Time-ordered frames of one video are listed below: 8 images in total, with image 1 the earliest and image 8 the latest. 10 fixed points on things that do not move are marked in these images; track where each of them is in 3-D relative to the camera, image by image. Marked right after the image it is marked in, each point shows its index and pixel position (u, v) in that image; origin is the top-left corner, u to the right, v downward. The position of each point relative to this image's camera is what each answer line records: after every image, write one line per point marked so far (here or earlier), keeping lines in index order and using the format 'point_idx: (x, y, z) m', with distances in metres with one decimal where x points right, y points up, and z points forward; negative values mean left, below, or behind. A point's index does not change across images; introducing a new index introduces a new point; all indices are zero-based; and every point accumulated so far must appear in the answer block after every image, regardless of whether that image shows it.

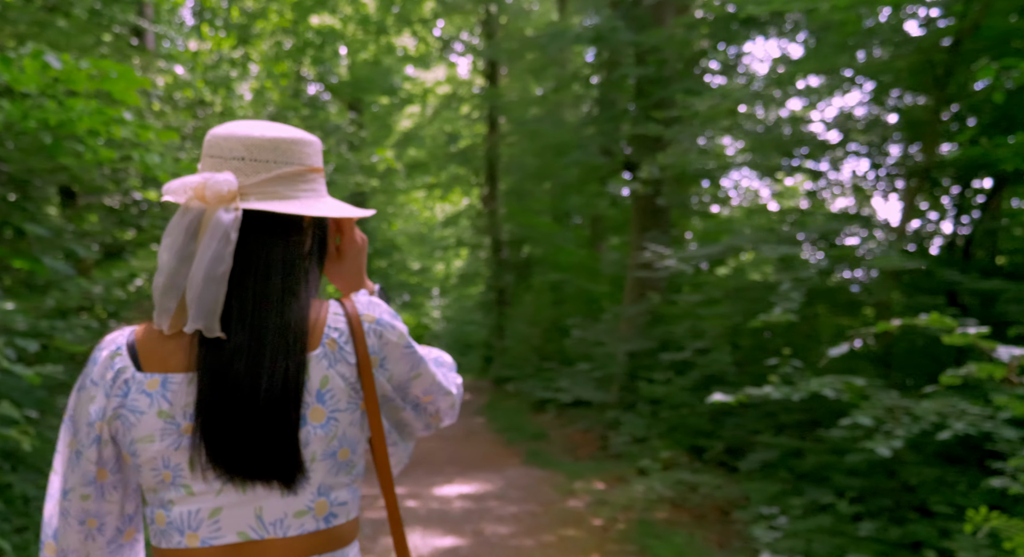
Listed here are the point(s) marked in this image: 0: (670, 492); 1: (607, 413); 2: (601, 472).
0: (+1.2, -1.7, +6.5) m
1: (+1.0, -1.5, +9.3) m
2: (+0.8, -1.7, +7.5) m
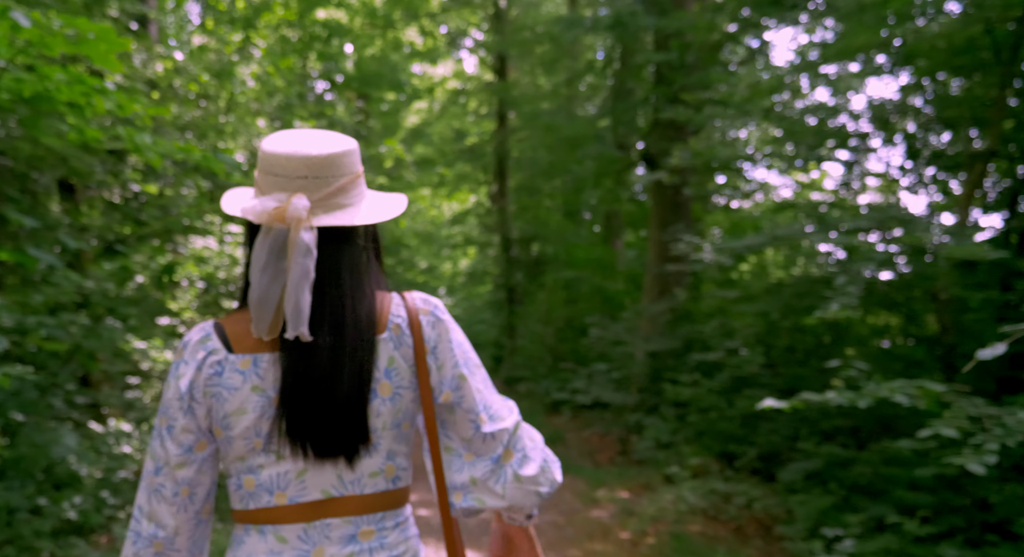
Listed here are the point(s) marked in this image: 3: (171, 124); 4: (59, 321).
0: (+1.4, -1.6, +6.1) m
1: (+1.2, -1.5, +8.9) m
2: (+1.0, -1.7, +7.1) m
3: (-3.2, +1.4, +7.9) m
4: (-3.0, -0.3, +5.5) m
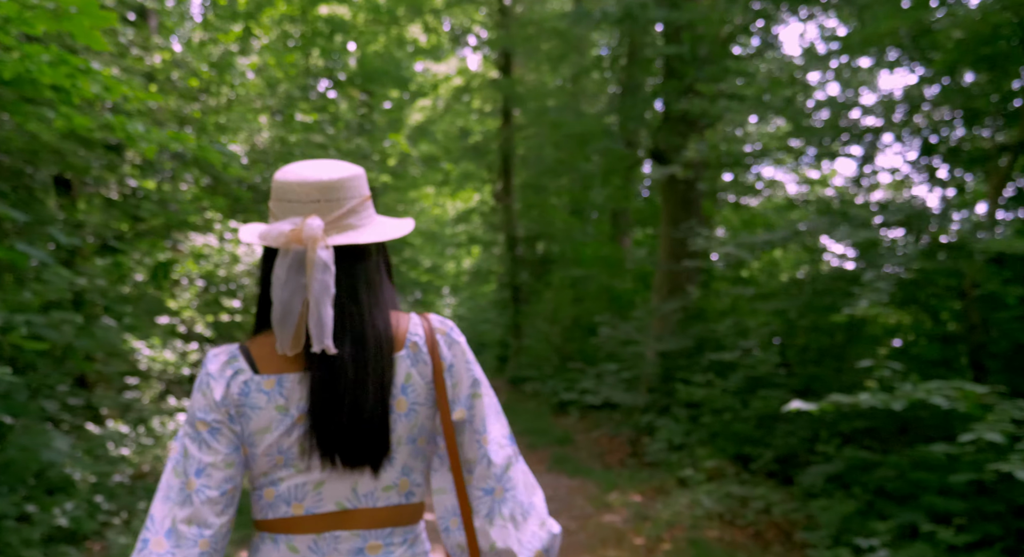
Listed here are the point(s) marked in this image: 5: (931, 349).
0: (+1.5, -1.6, +5.9) m
1: (+1.3, -1.4, +8.7) m
2: (+1.0, -1.7, +6.9) m
3: (-3.1, +1.5, +7.7) m
4: (-2.9, -0.3, +5.4) m
5: (+3.0, -0.5, +6.0) m
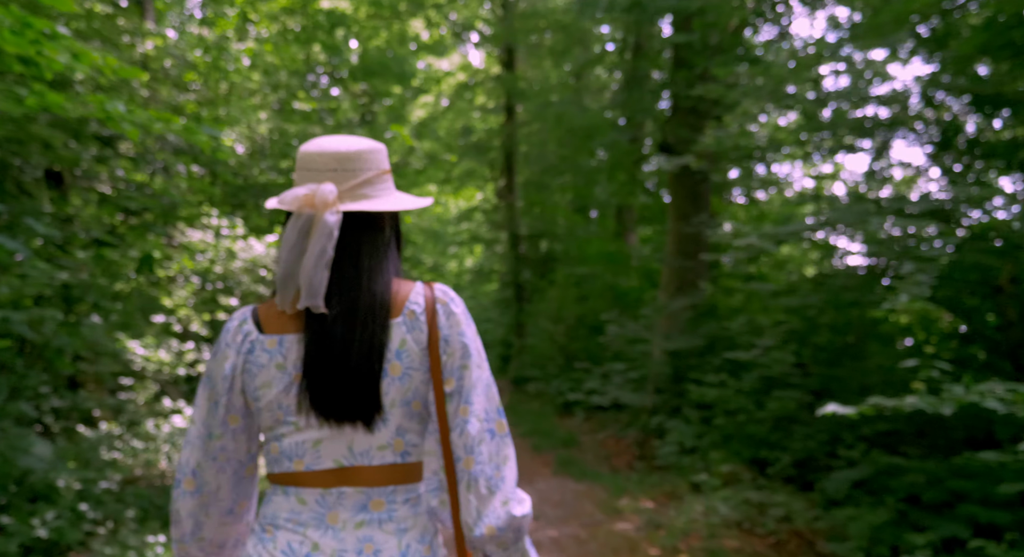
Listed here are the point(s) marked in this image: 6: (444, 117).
0: (+1.5, -1.6, +5.6) m
1: (+1.3, -1.4, +8.4) m
2: (+1.1, -1.6, +6.6) m
3: (-3.1, +1.5, +7.4) m
4: (-2.9, -0.2, +5.1) m
5: (+3.0, -0.5, +5.7) m
6: (-1.4, +3.3, +16.9) m
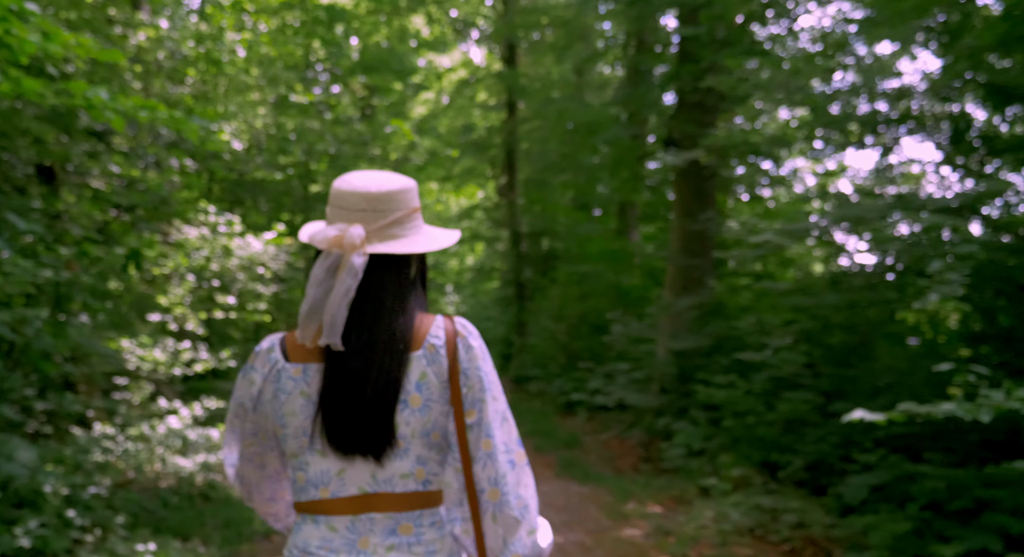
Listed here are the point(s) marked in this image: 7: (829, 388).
0: (+1.5, -1.6, +5.4) m
1: (+1.3, -1.4, +8.3) m
2: (+1.1, -1.6, +6.4) m
3: (-3.1, +1.5, +7.2) m
4: (-2.9, -0.2, +4.9) m
5: (+3.1, -0.5, +5.6) m
6: (-1.3, +3.3, +16.7) m
7: (+2.4, -0.8, +6.4) m
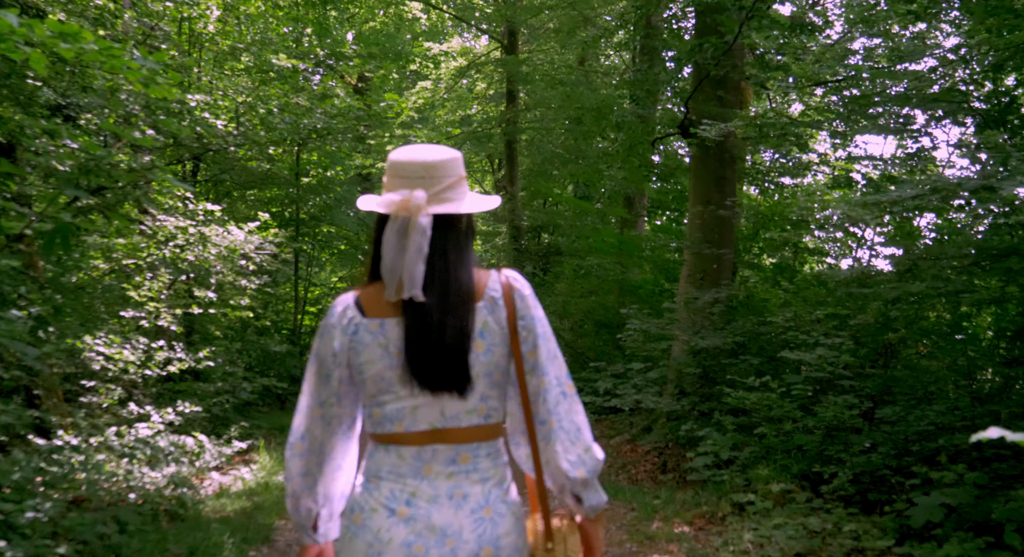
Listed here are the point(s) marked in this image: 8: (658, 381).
0: (+1.6, -1.5, +4.7) m
1: (+1.4, -1.3, +7.6) m
2: (+1.1, -1.6, +5.7) m
3: (-3.0, +1.6, +6.5) m
4: (-2.8, -0.2, +4.2) m
5: (+3.1, -0.4, +4.9) m
6: (-1.3, +3.4, +16.0) m
7: (+2.5, -0.8, +5.7) m
8: (+1.4, -1.0, +8.0) m
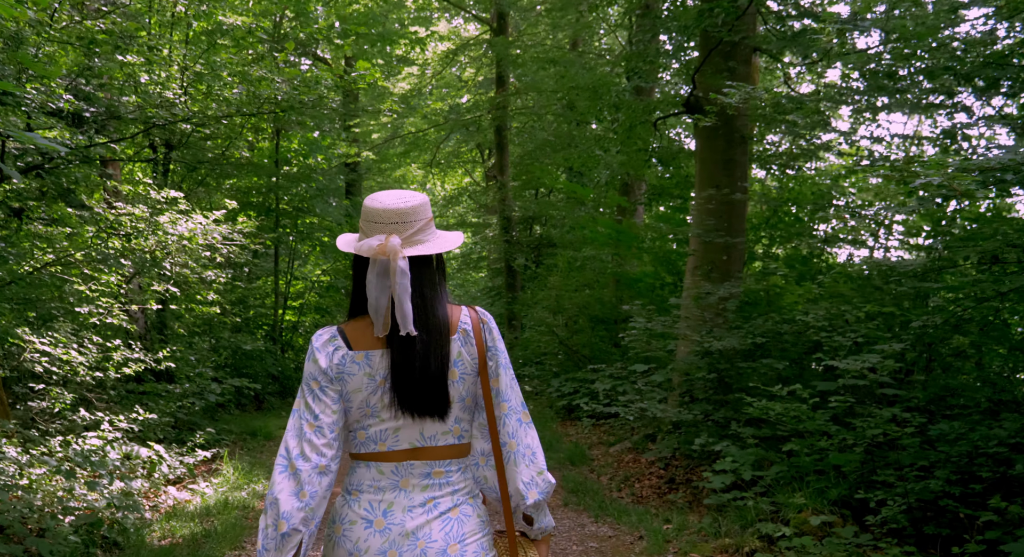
0: (+1.5, -1.5, +4.0) m
1: (+1.3, -1.3, +6.8) m
2: (+1.1, -1.5, +5.0) m
3: (-3.1, +1.6, +5.7) m
4: (-2.9, -0.1, +3.4) m
5: (+3.1, -0.4, +4.1) m
6: (-1.5, +3.5, +15.2) m
7: (+2.4, -0.7, +5.0) m
8: (+1.3, -0.9, +7.3) m
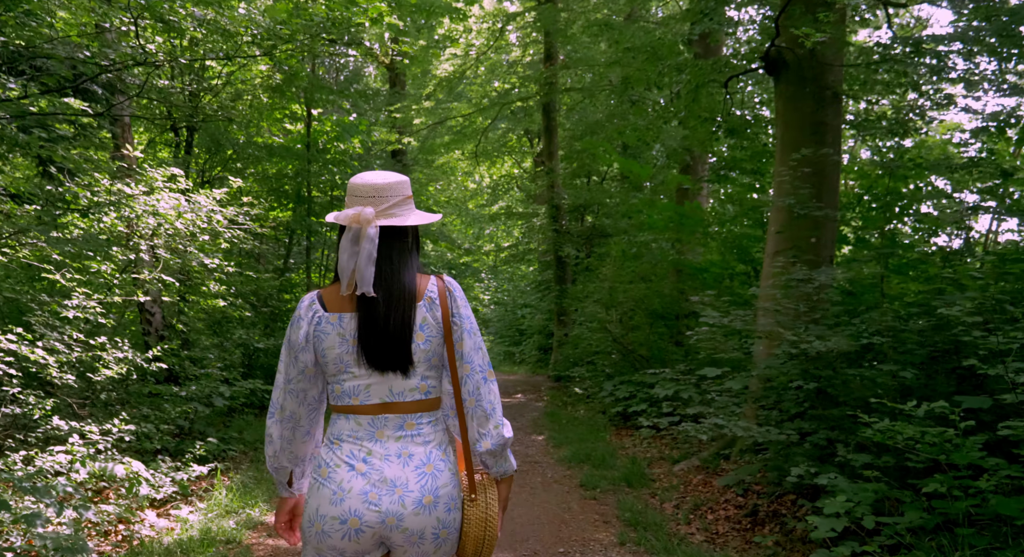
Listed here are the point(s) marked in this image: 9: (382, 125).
0: (+1.6, -1.4, +2.7) m
1: (+1.6, -1.2, +5.5) m
2: (+1.3, -1.4, +3.7) m
3: (-2.9, +1.7, +4.6) m
4: (-2.8, 0.0, +2.3) m
5: (+3.2, -0.3, +2.7) m
6: (-0.7, +3.6, +14.0) m
7: (+2.6, -0.6, +3.6) m
8: (+1.6, -0.8, +5.9) m
9: (-2.3, +2.7, +14.6) m
